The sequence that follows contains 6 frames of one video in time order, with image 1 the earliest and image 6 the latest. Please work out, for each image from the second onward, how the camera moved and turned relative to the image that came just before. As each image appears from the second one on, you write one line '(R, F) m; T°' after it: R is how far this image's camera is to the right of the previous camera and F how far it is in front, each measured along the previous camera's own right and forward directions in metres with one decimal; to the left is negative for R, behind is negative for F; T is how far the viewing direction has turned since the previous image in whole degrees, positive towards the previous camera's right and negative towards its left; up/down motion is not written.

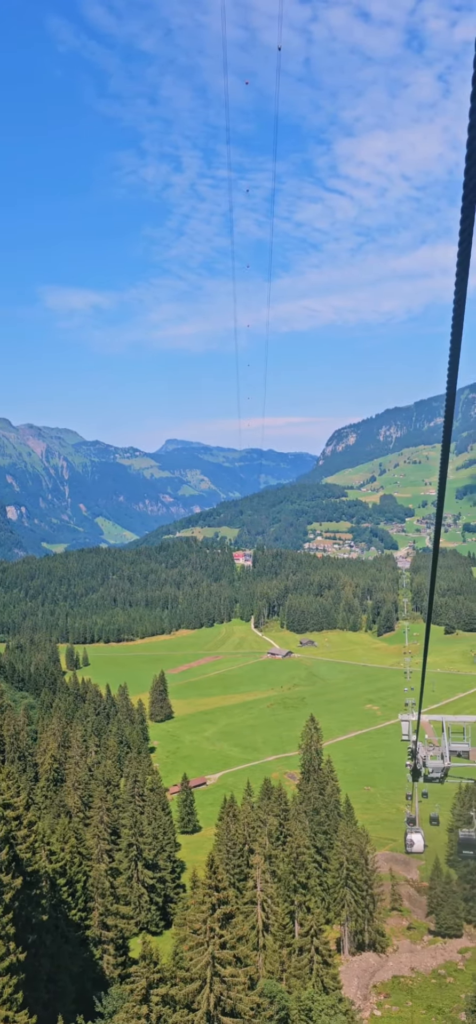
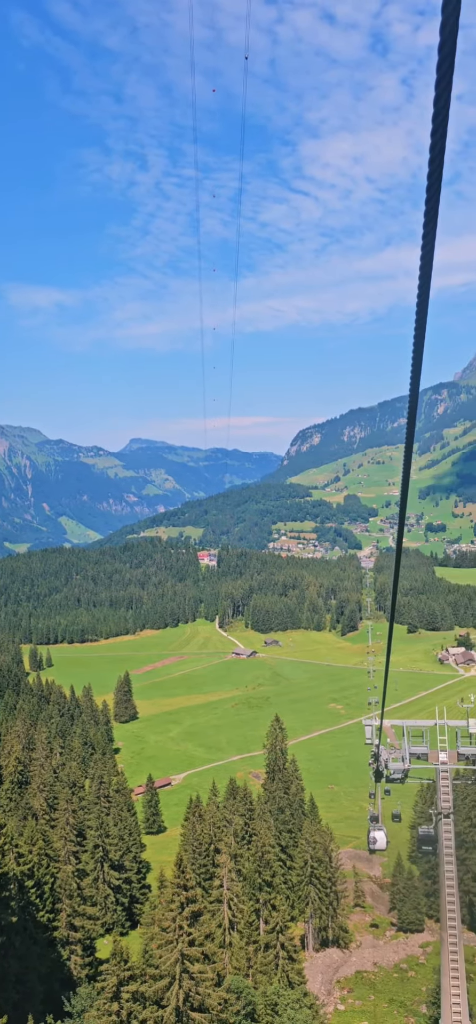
(-0.1, -0.5) m; +2°
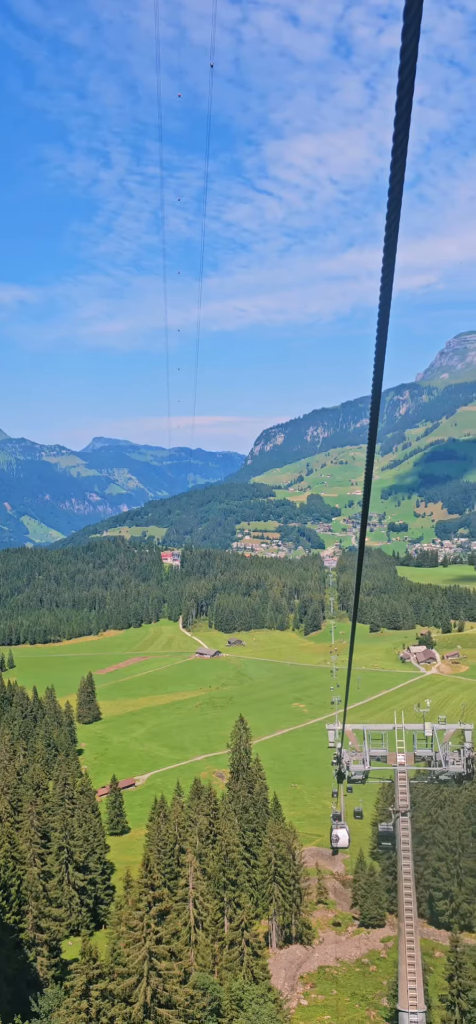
(-0.1, -0.5) m; +2°
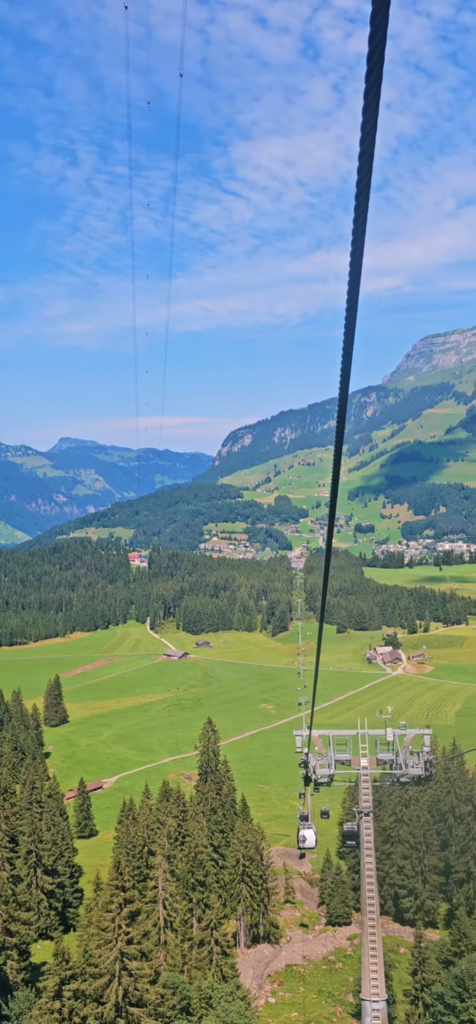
(-0.1, -0.5) m; +2°
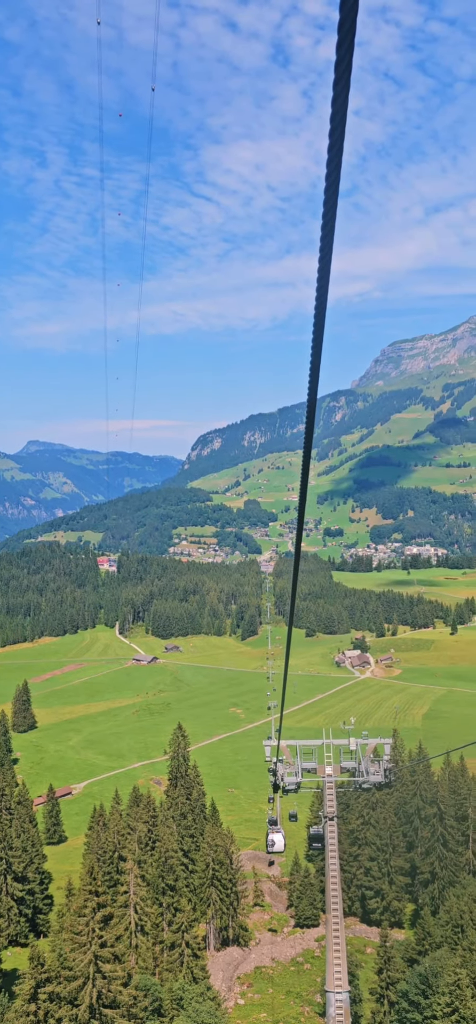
(0.0, -0.6) m; +2°
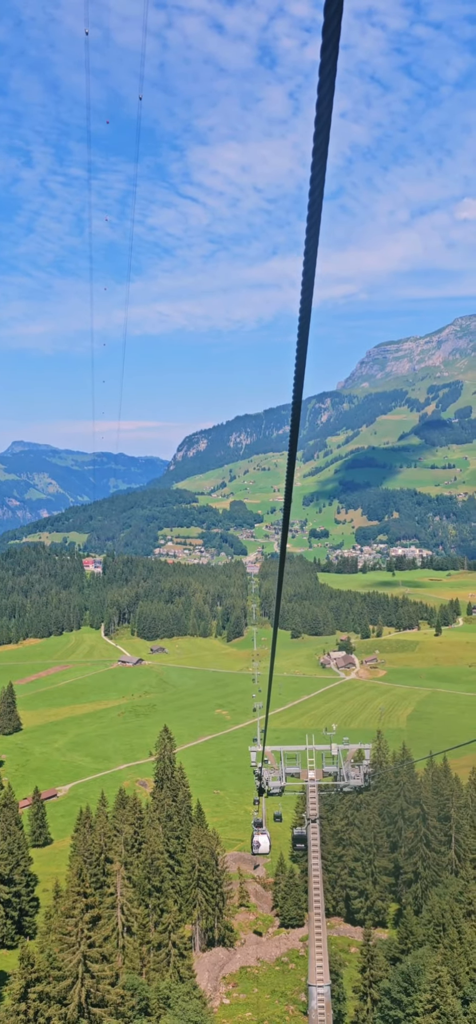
(0.0, -0.5) m; +1°
